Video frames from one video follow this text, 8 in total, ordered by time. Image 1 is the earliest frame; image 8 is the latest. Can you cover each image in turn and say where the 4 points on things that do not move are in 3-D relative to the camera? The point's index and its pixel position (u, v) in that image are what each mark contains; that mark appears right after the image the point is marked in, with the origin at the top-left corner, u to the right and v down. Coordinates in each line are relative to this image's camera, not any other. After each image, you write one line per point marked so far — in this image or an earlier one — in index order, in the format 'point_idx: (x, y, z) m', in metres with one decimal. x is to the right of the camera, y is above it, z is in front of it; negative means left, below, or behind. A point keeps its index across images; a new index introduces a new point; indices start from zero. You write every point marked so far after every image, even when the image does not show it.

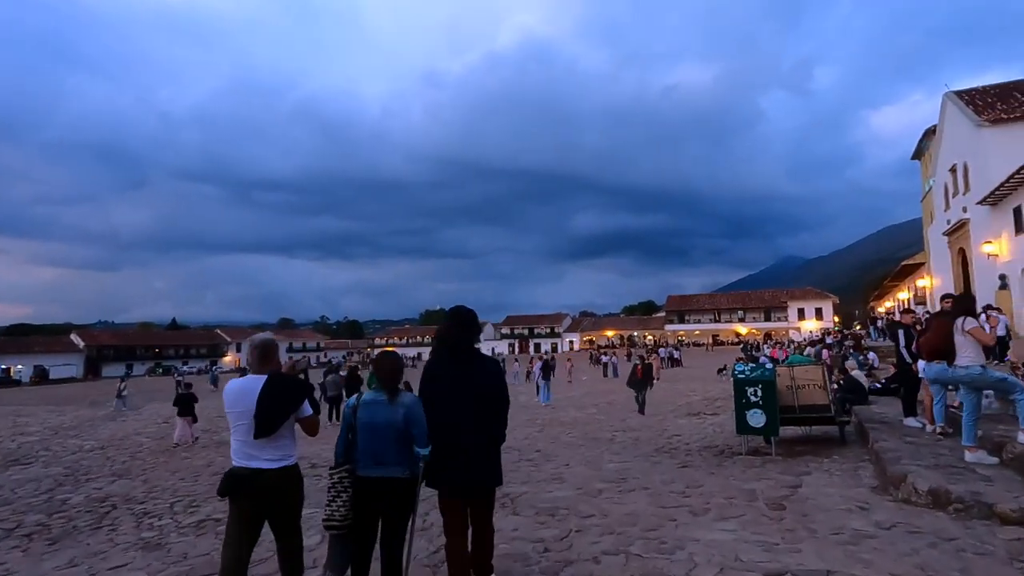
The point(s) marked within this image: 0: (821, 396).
0: (+5.8, -2.0, +10.1) m
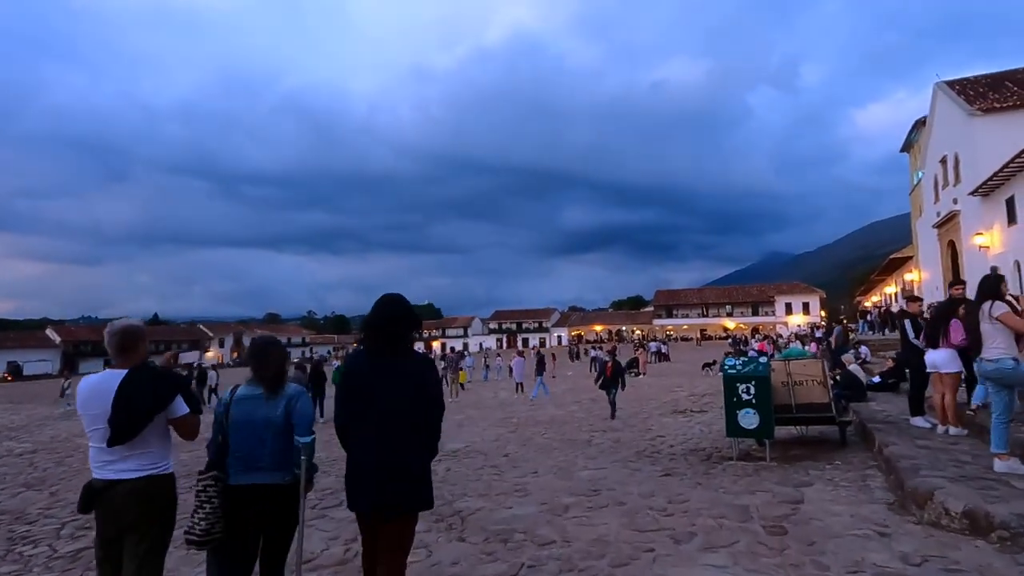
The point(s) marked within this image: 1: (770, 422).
0: (+5.2, -1.8, +9.0) m
1: (+4.1, -2.1, +8.5) m
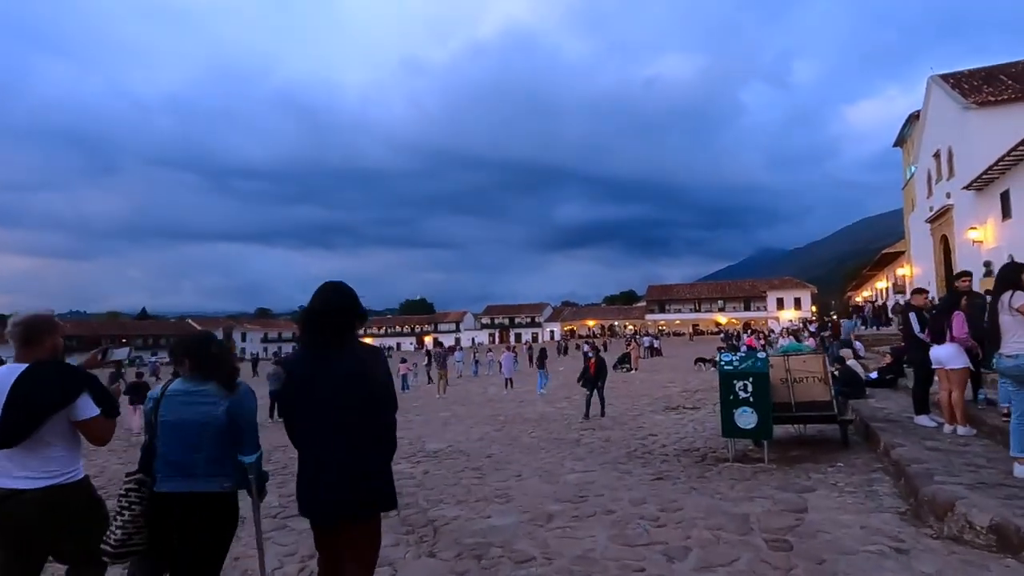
0: (+4.9, -1.6, +8.5) m
1: (+3.8, -2.0, +8.0) m
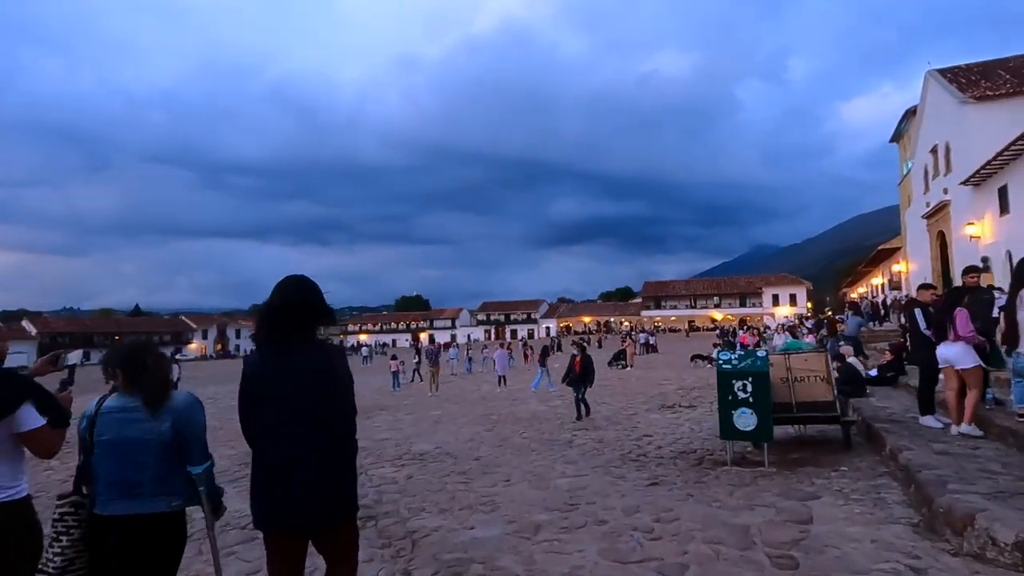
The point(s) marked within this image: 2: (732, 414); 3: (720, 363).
0: (+4.7, -1.6, +8.2) m
1: (+3.7, -1.9, +7.6) m
2: (+3.2, -1.8, +7.8) m
3: (+3.0, -1.1, +7.8) m
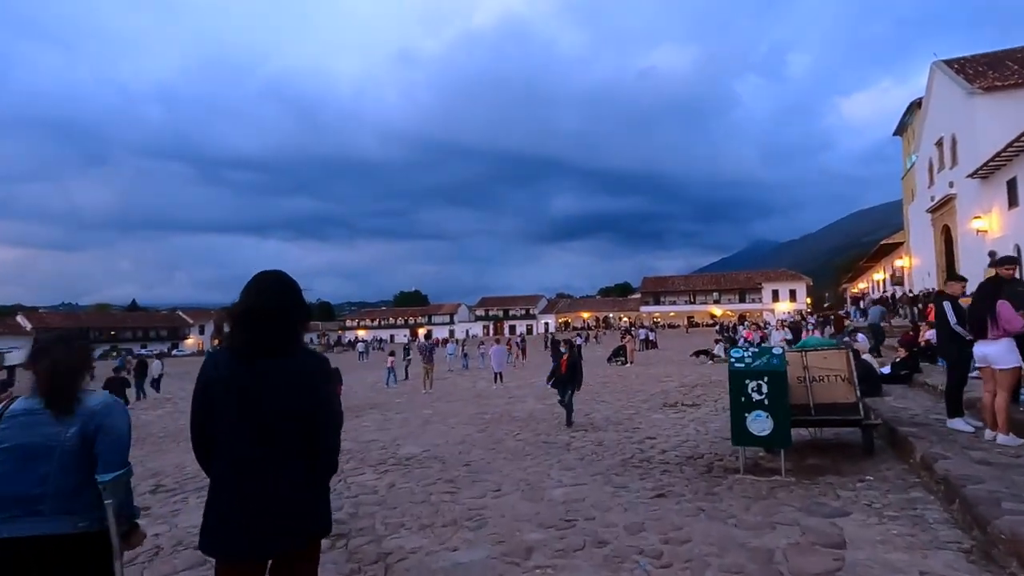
0: (+4.6, -1.4, +7.5) m
1: (+3.5, -1.8, +6.9) m
2: (+3.1, -1.7, +7.1) m
3: (+2.9, -1.0, +7.1) m
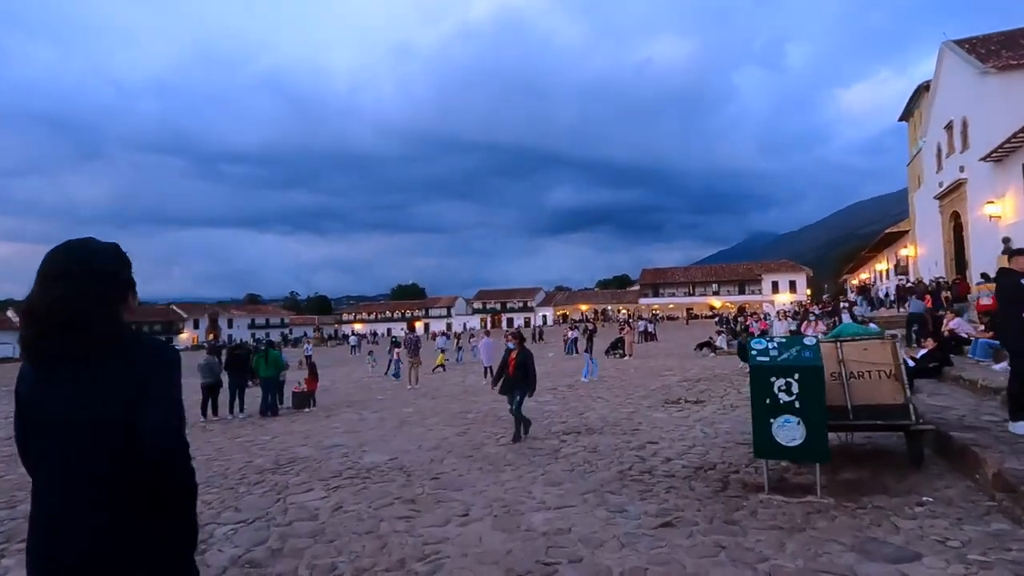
0: (+4.3, -1.2, +6.1) m
1: (+3.2, -1.5, +5.6) m
2: (+2.8, -1.4, +5.7) m
3: (+2.6, -0.7, +5.8) m
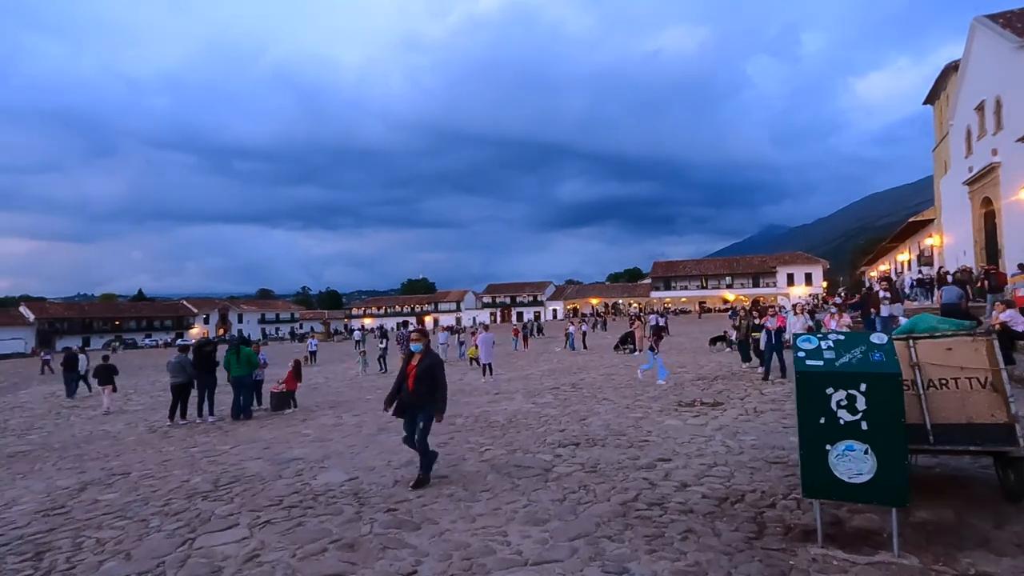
0: (+4.0, -1.0, +4.5) m
1: (+2.9, -1.4, +4.0) m
2: (+2.5, -1.3, +4.2) m
3: (+2.3, -0.5, +4.2) m
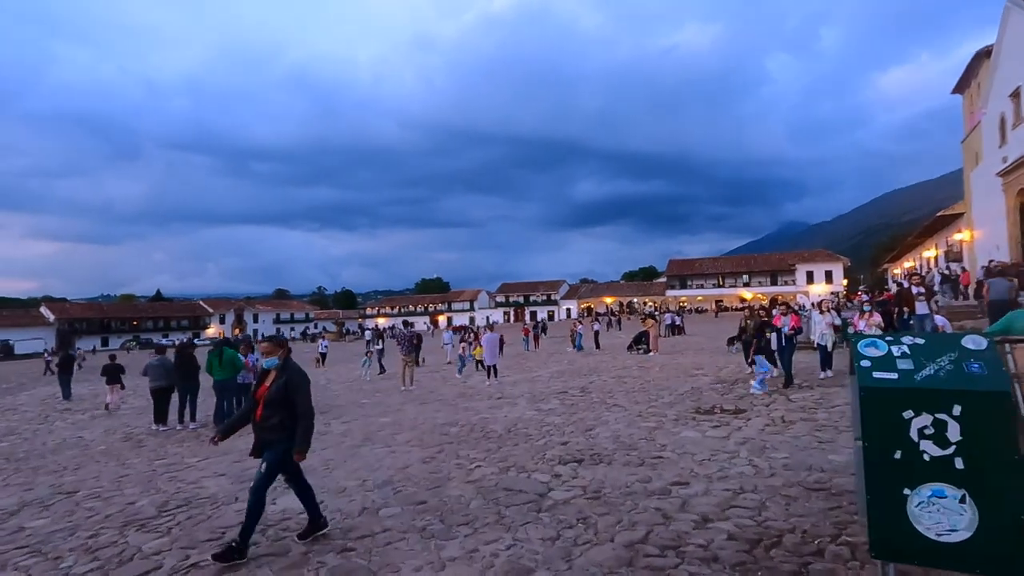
0: (+3.8, -0.9, +3.4) m
1: (+2.7, -1.3, +2.9) m
2: (+2.3, -1.2, +3.1) m
3: (+2.1, -0.5, +3.1) m
